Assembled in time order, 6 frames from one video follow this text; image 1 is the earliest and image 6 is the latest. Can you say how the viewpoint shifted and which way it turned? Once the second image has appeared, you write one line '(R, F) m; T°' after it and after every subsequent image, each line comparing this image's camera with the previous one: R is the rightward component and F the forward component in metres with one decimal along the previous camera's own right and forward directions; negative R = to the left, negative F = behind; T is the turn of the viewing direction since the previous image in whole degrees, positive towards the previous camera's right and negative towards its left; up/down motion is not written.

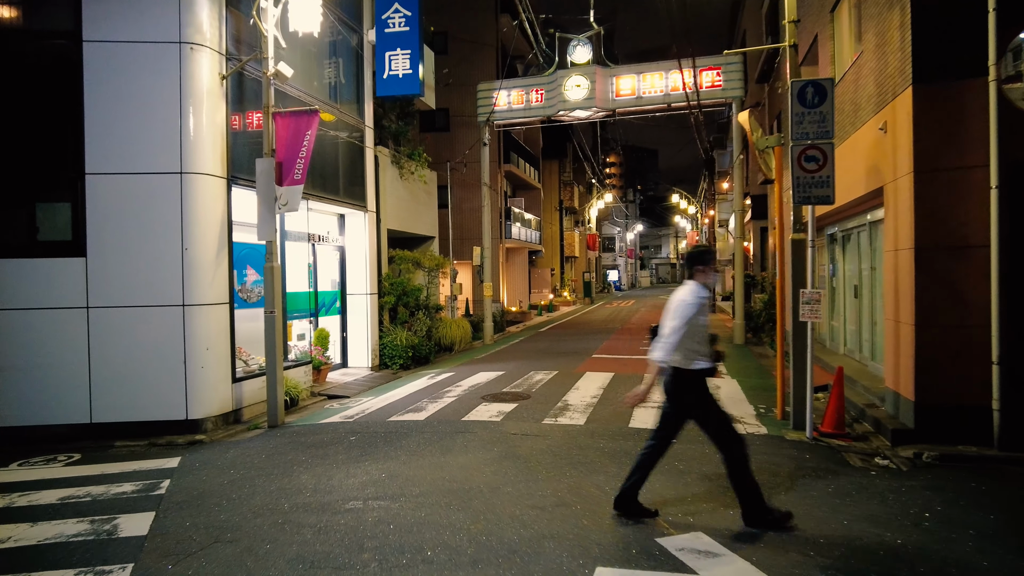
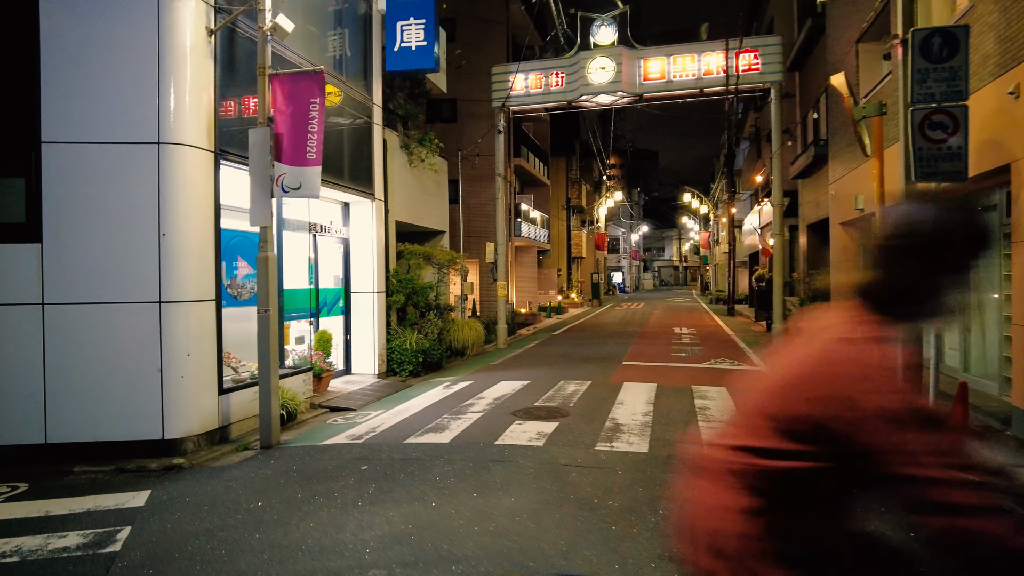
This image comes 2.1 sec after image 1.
(-0.5, +1.5) m; 0°
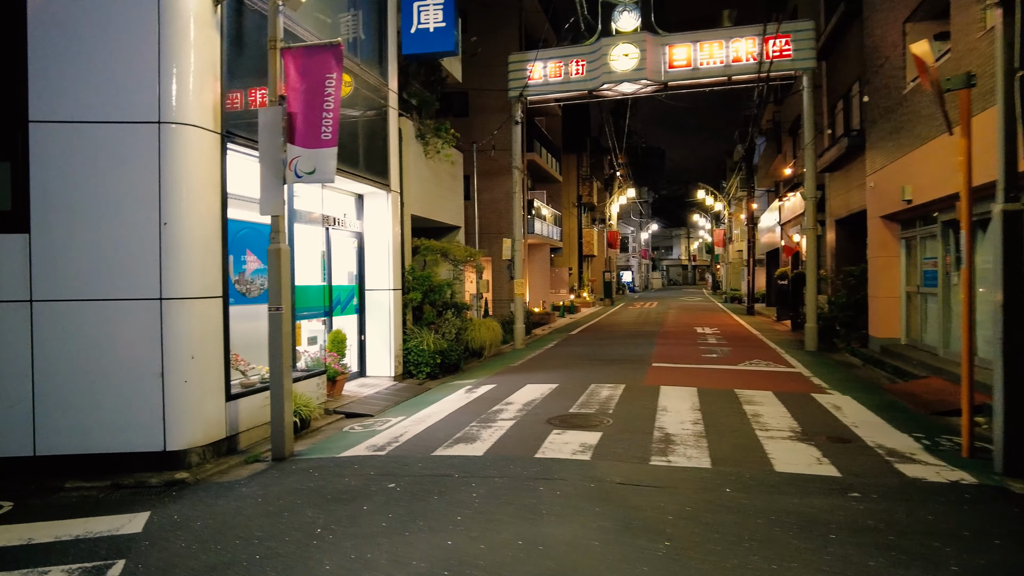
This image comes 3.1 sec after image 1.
(-0.3, +0.7) m; 0°
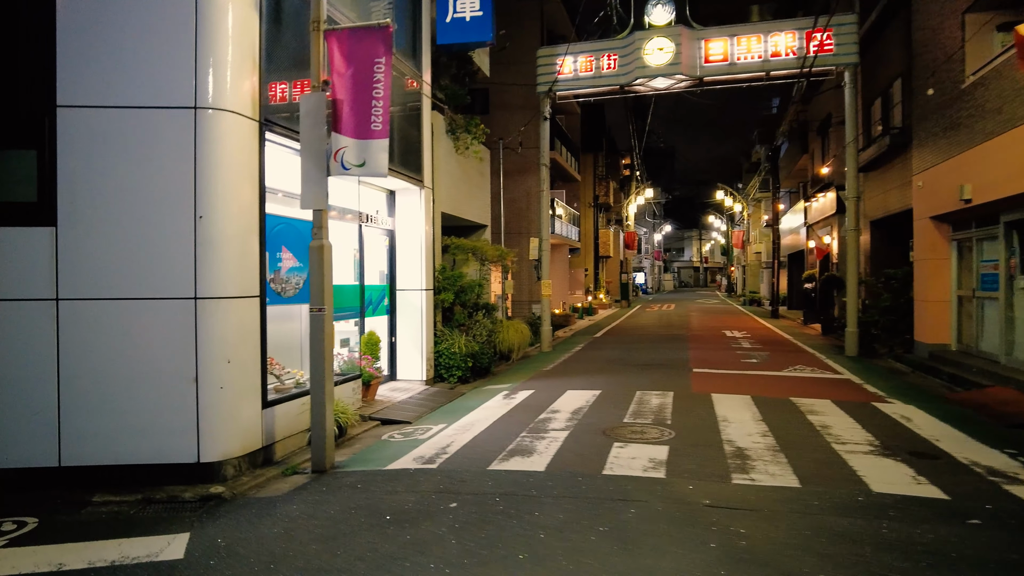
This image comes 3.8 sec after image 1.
(-0.5, +0.5) m; -1°
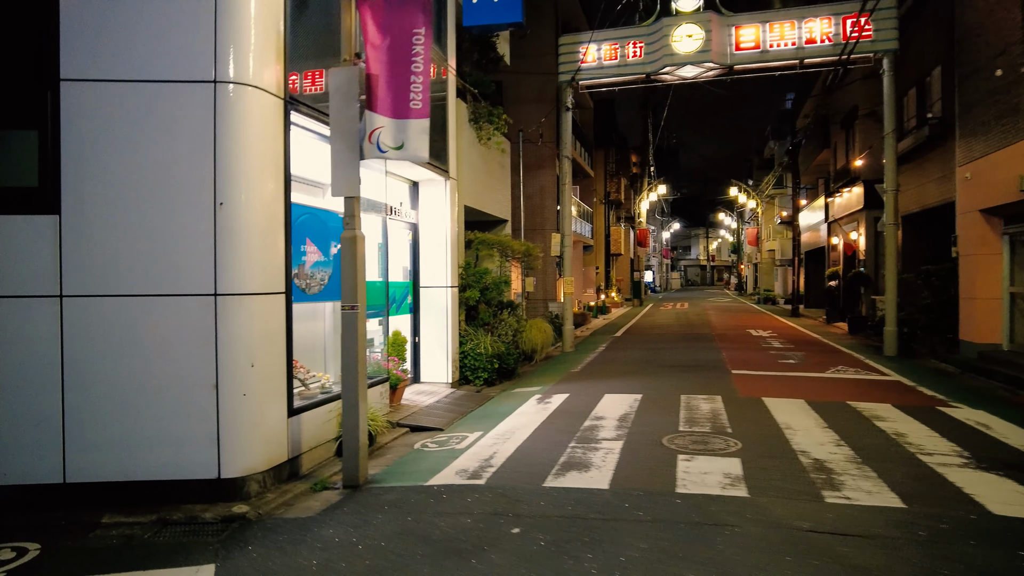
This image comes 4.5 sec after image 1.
(-0.4, +0.6) m; 0°
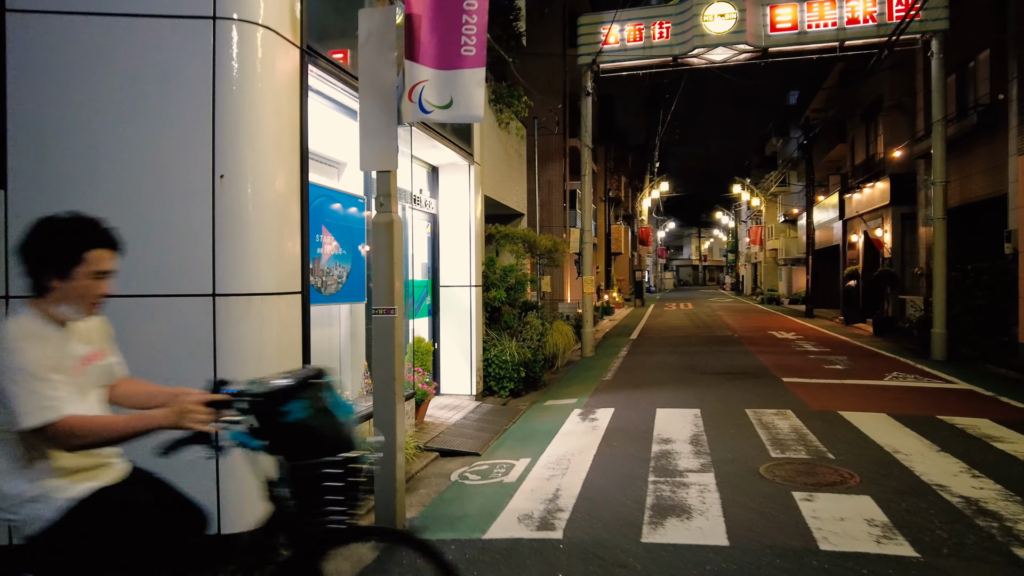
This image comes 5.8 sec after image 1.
(-0.6, +1.2) m; +1°
